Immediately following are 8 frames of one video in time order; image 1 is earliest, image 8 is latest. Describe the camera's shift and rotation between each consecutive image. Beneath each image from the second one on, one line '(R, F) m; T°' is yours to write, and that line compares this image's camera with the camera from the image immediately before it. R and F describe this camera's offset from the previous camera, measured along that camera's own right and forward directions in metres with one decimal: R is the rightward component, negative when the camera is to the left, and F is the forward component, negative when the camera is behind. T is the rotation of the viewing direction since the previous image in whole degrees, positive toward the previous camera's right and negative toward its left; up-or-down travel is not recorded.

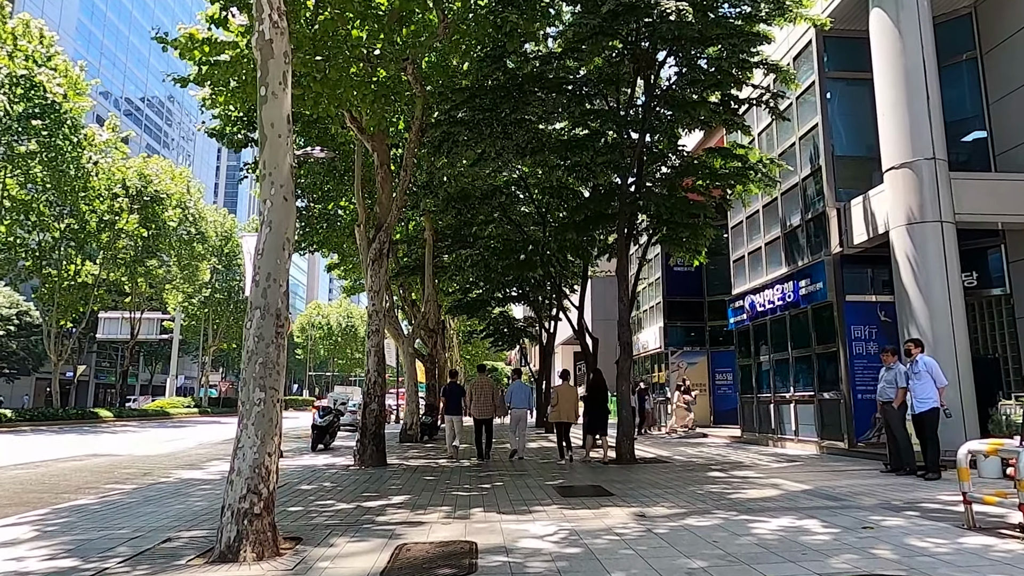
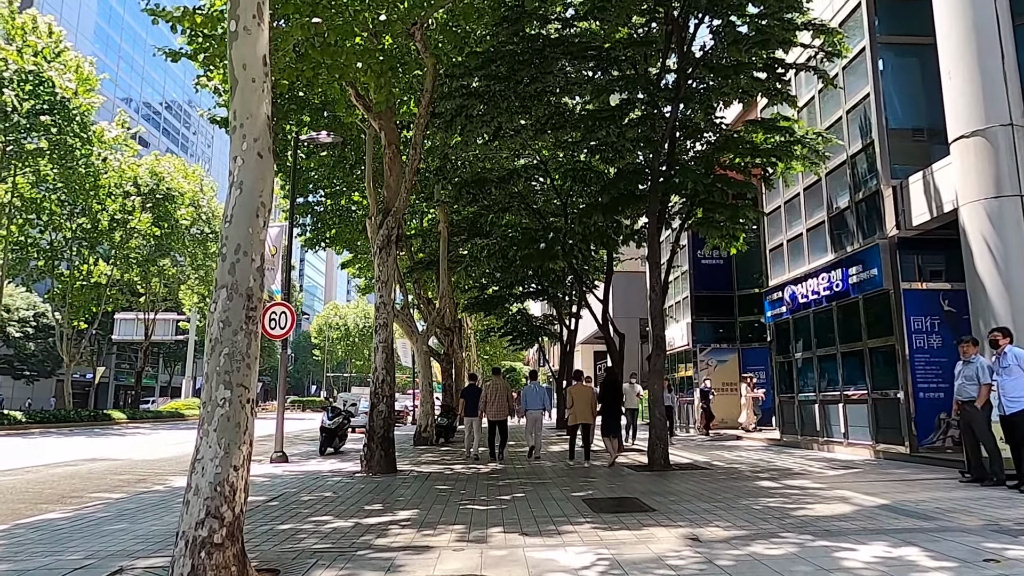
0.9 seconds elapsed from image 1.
(-0.1, +1.2) m; -2°
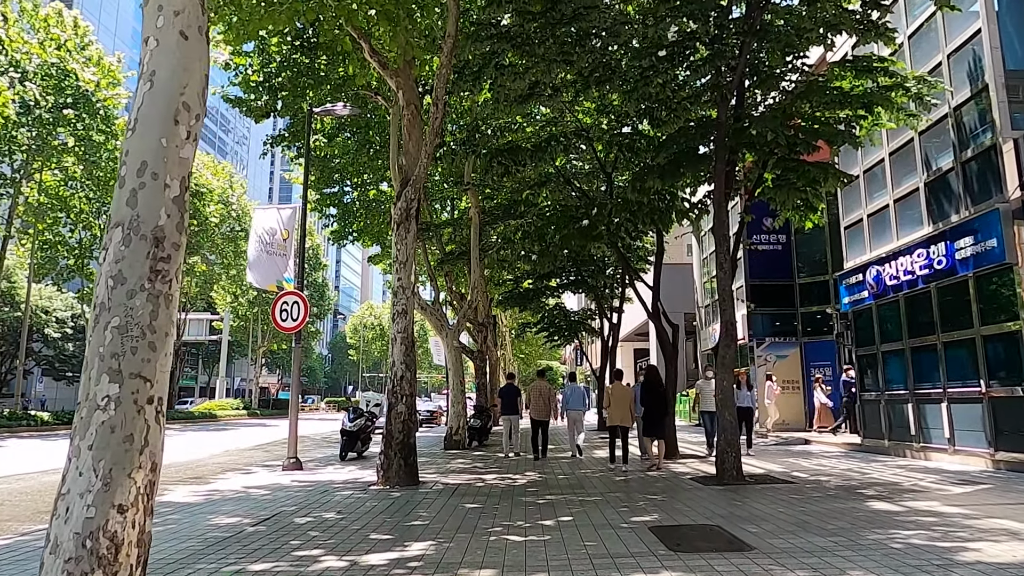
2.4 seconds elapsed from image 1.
(-0.1, +1.8) m; -3°
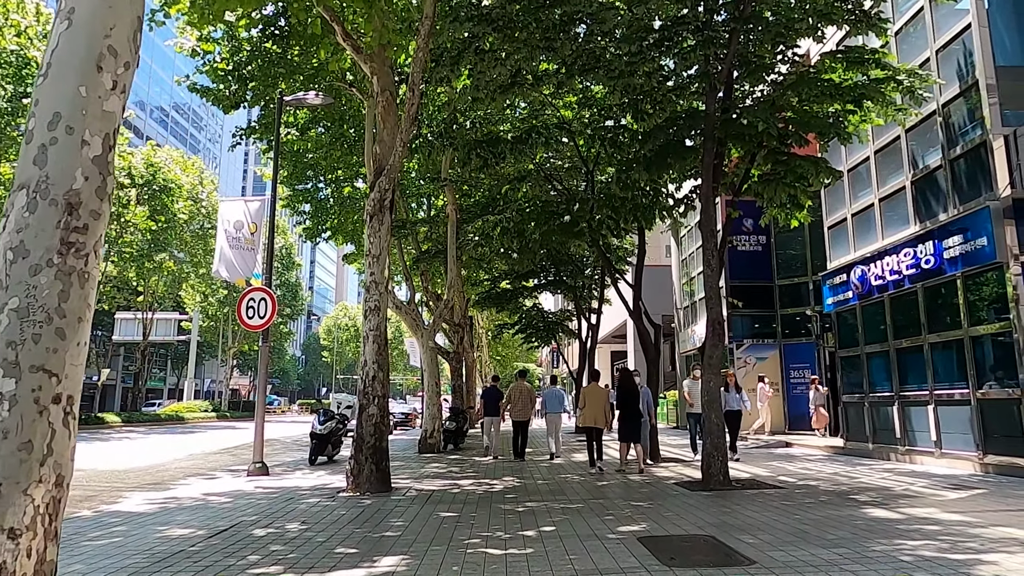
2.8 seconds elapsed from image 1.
(0.0, +0.5) m; +2°
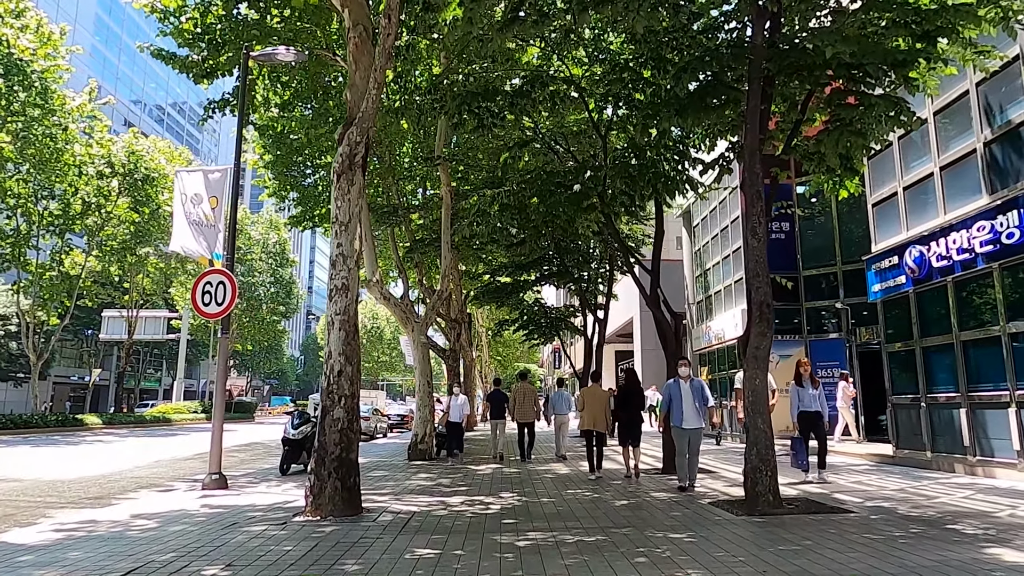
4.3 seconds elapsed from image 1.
(0.0, +1.9) m; 0°
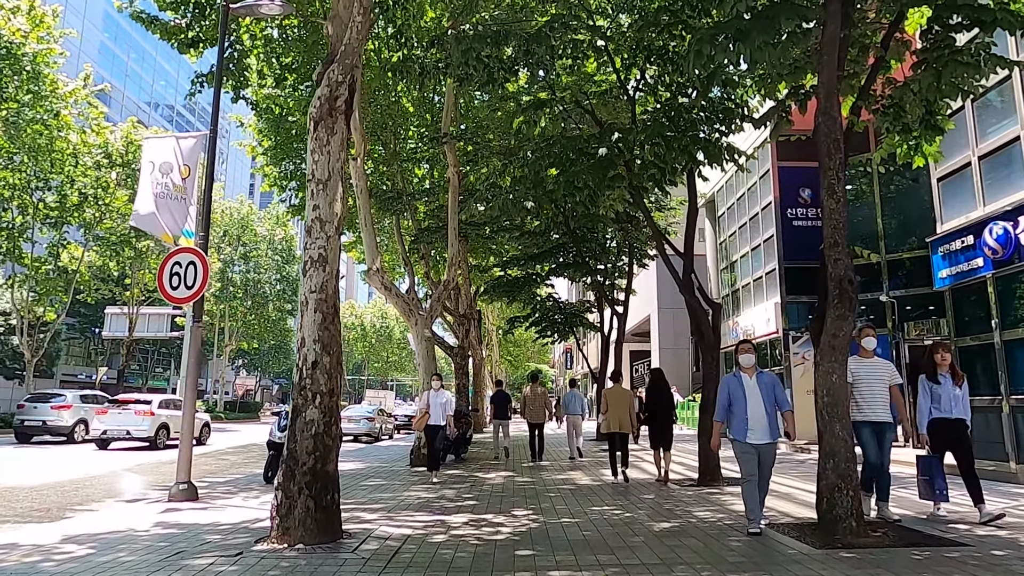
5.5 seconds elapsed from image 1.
(-0.1, +1.6) m; -1°
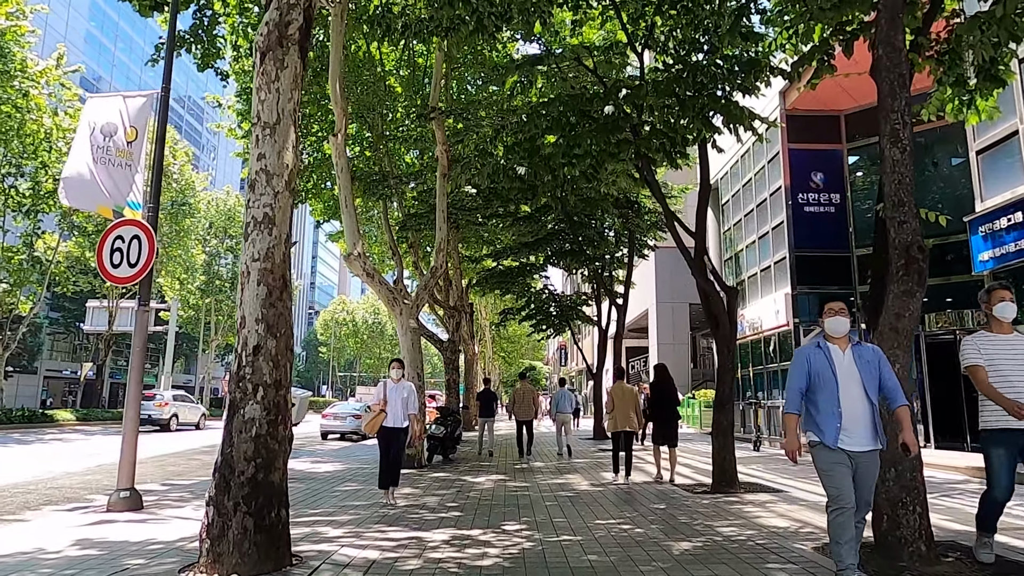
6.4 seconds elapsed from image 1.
(0.0, +1.2) m; +1°
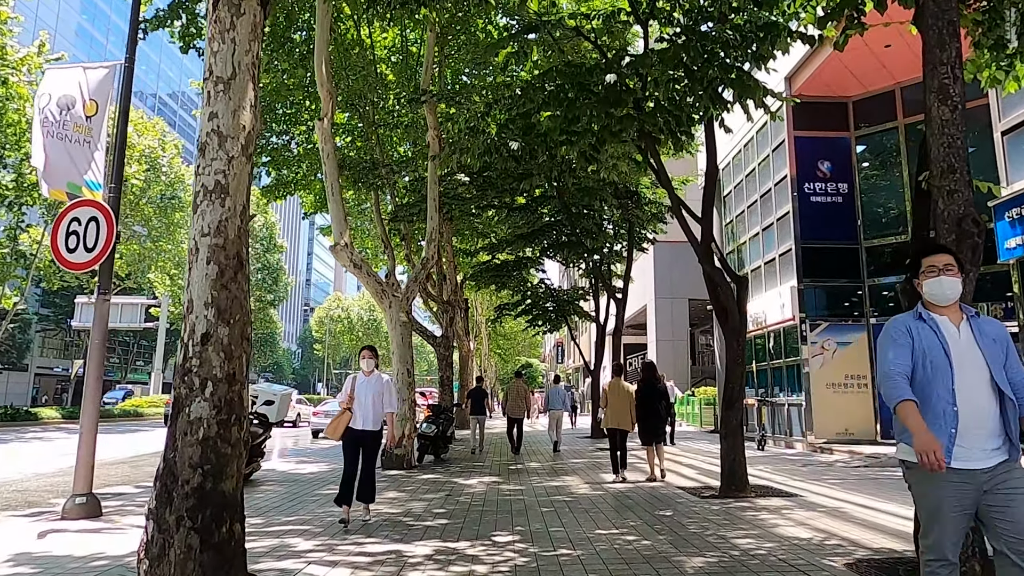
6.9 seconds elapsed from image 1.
(0.0, +0.7) m; 0°
